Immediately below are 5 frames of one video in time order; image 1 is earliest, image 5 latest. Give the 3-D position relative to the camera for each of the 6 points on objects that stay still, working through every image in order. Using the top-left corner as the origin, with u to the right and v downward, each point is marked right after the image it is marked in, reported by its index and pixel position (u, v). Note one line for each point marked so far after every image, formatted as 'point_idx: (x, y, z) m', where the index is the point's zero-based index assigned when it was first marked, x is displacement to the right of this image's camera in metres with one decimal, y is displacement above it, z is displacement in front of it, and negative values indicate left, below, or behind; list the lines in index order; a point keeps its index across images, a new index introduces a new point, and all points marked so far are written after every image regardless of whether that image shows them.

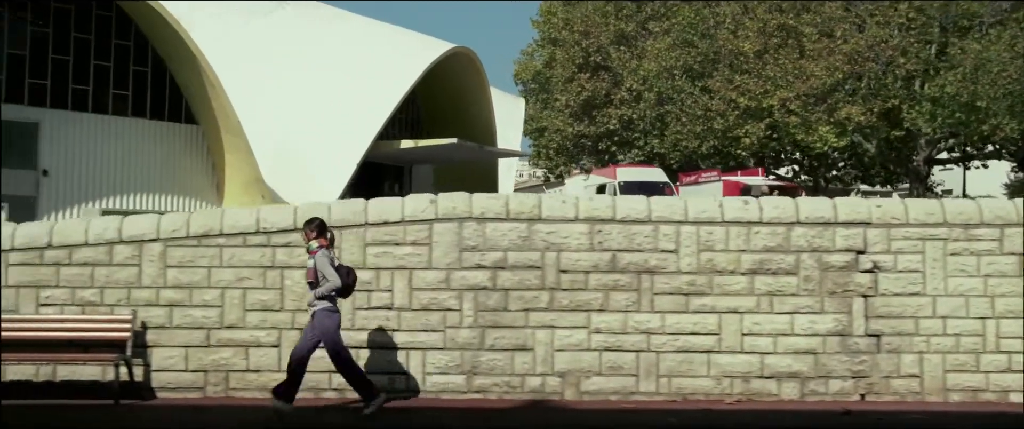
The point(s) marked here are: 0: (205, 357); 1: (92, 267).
0: (-1.5, -0.7, +7.1) m
1: (-2.1, -0.3, +7.1) m
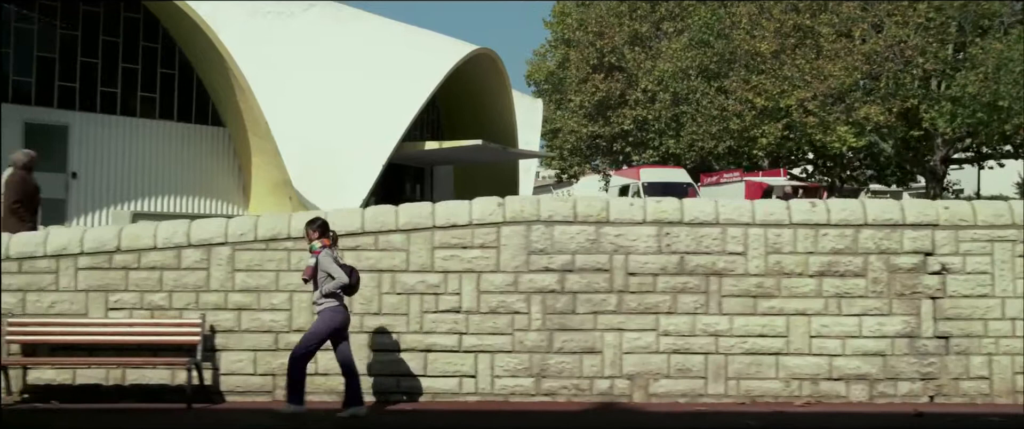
0: (-1.2, -0.7, +7.1) m
1: (-1.8, -0.3, +7.1) m
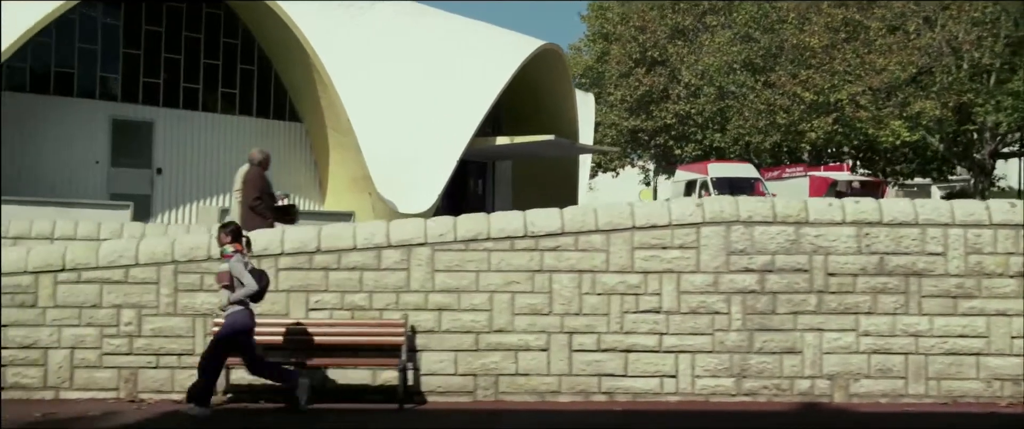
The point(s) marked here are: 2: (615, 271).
0: (-0.2, -0.7, +7.1) m
1: (-0.8, -0.3, +7.1) m
2: (+0.5, -0.3, +7.1) m
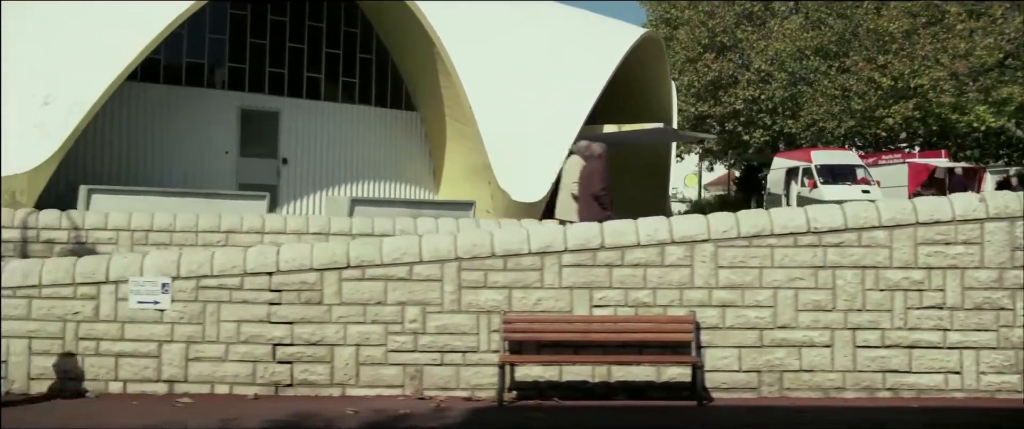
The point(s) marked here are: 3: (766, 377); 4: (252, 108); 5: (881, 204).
0: (+1.2, -0.7, +7.1) m
1: (+0.7, -0.3, +7.1) m
2: (+1.9, -0.3, +7.1) m
3: (+1.3, -0.8, +7.1) m
4: (-3.1, +1.2, +16.3) m
5: (+1.9, +0.1, +7.1) m
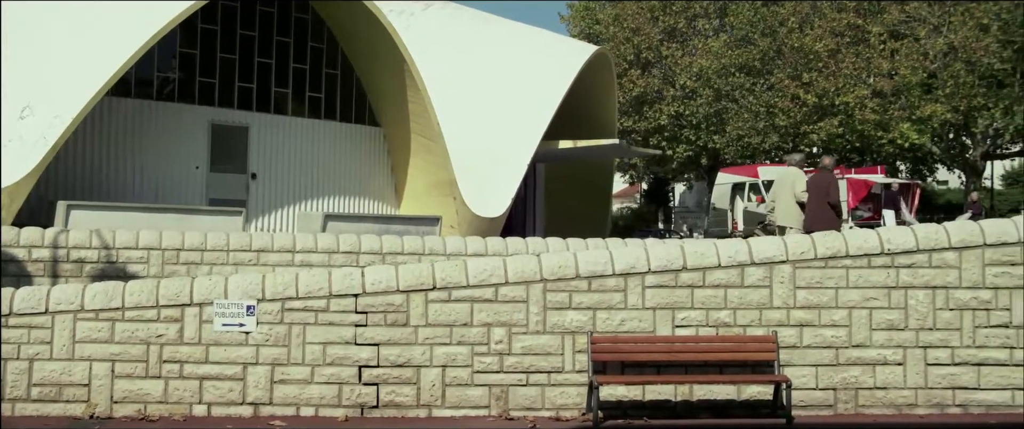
0: (+1.7, -0.8, +7.3) m
1: (+1.1, -0.4, +7.2) m
2: (+2.4, -0.4, +7.3) m
3: (+1.7, -0.9, +7.3) m
4: (-3.3, +1.0, +16.1) m
5: (+2.3, -0.1, +7.3) m
